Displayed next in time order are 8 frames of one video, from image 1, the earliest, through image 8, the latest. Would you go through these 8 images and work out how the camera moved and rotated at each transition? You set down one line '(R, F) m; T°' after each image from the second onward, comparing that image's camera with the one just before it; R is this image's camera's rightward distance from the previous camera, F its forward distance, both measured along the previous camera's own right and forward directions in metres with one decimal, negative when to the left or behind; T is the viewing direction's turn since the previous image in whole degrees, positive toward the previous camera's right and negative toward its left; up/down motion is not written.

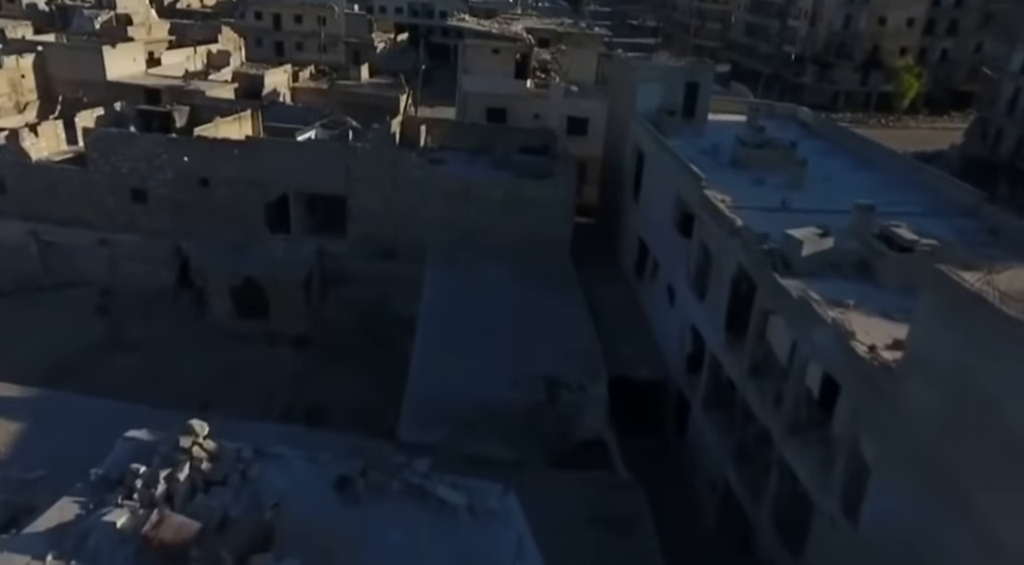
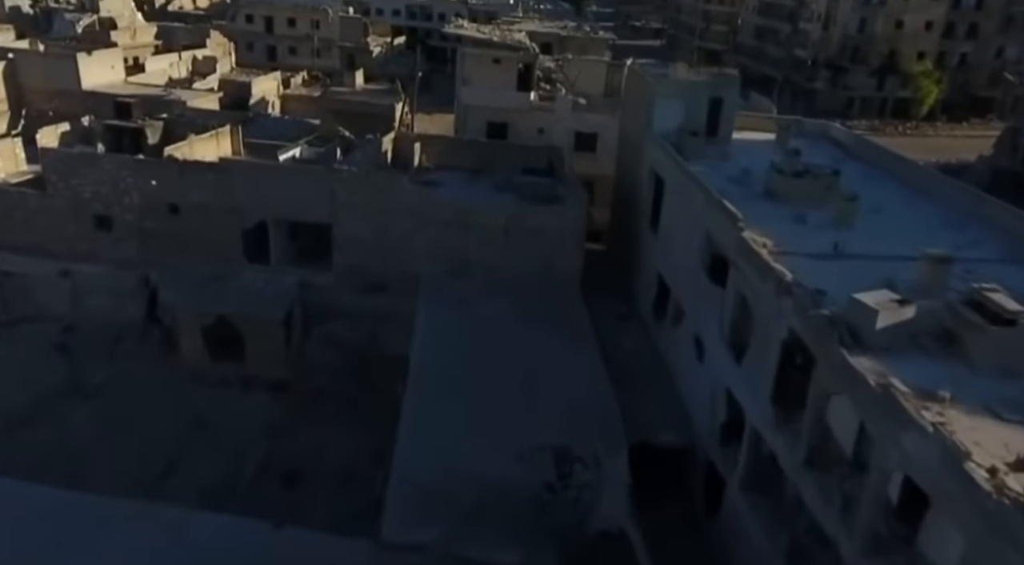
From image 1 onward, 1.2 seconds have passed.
(-0.1, +2.5) m; 0°
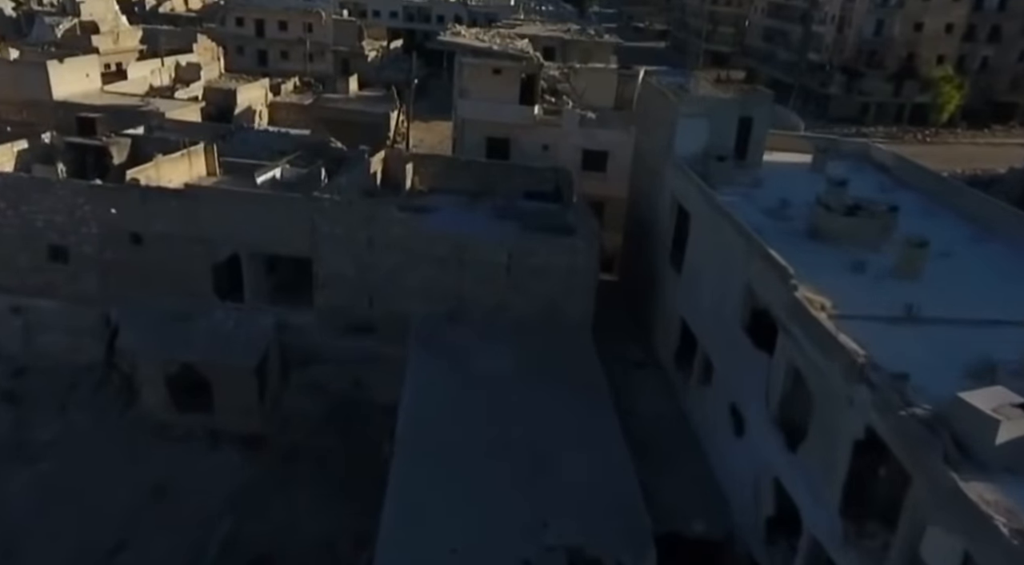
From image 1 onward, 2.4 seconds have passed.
(-0.1, +2.5) m; 0°
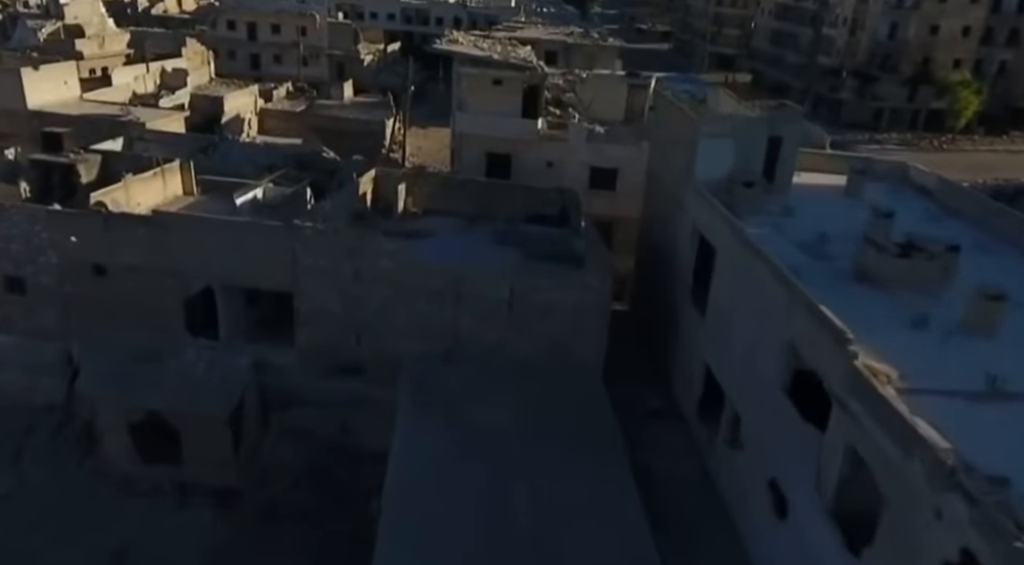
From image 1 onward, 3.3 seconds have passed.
(0.0, +2.0) m; 0°
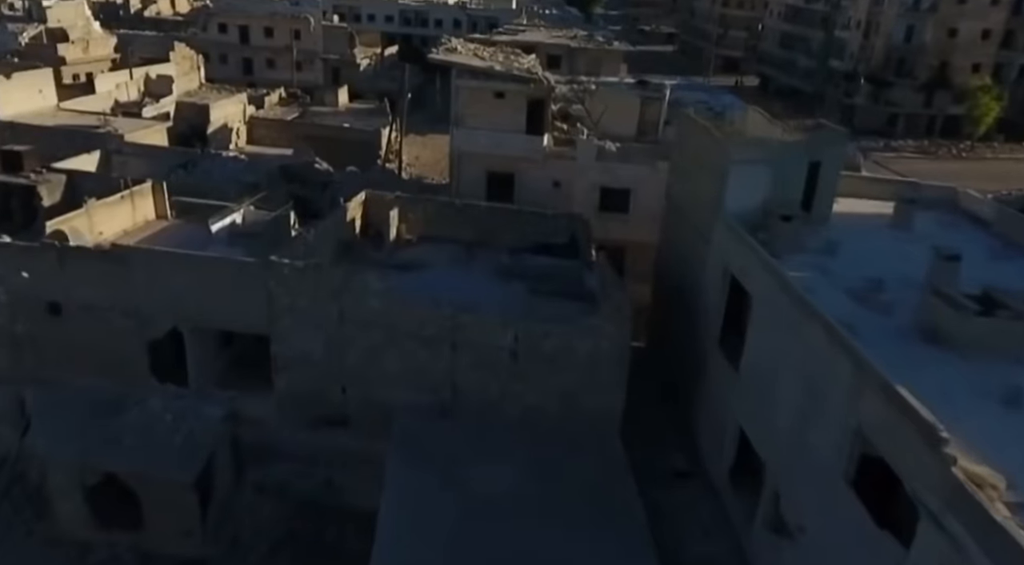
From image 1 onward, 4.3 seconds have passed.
(-0.1, +2.0) m; 0°
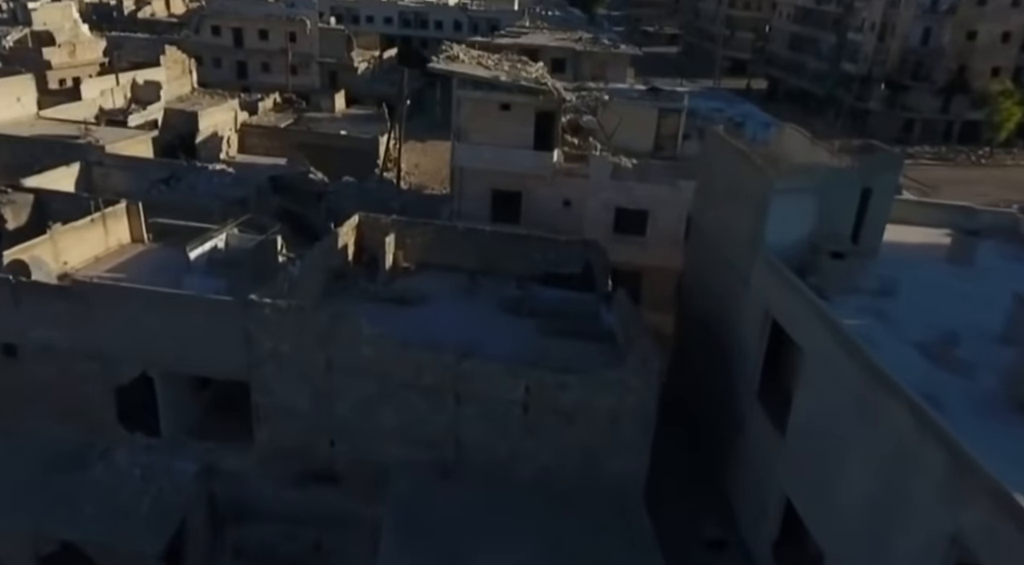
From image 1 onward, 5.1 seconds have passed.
(-0.2, +1.8) m; 0°
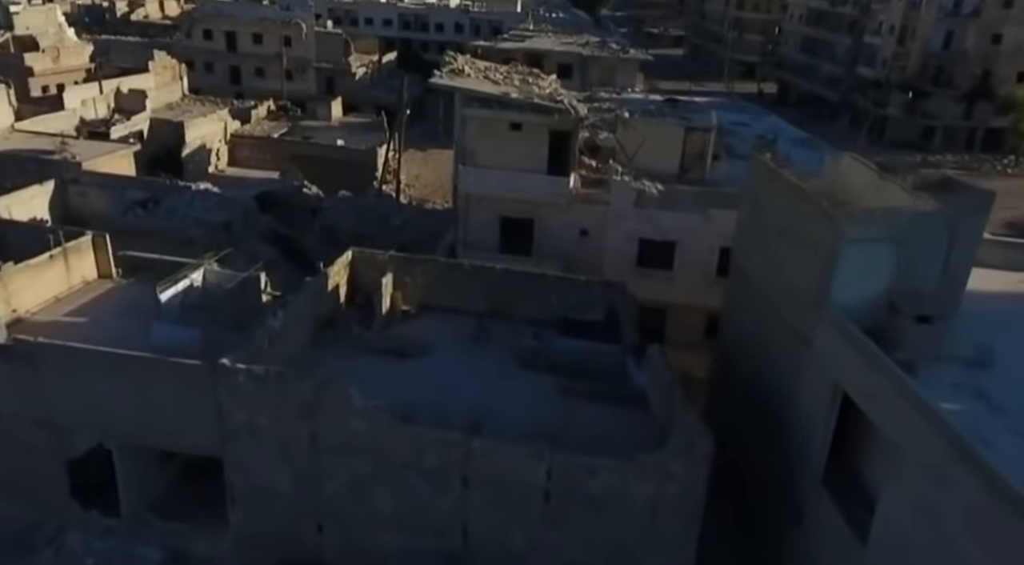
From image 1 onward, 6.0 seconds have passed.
(-0.3, +2.1) m; 0°
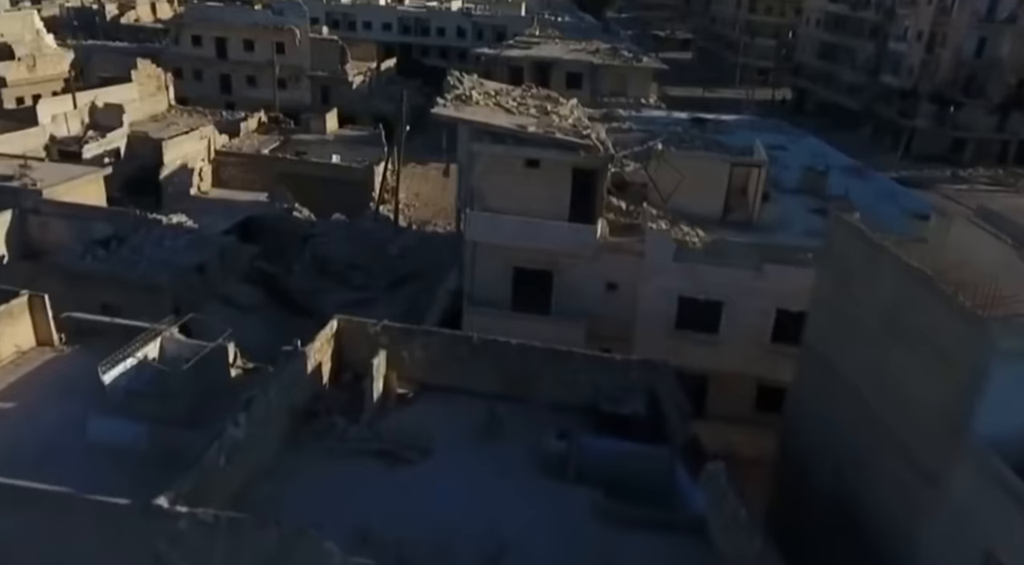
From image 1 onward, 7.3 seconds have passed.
(-0.3, +2.8) m; 0°
